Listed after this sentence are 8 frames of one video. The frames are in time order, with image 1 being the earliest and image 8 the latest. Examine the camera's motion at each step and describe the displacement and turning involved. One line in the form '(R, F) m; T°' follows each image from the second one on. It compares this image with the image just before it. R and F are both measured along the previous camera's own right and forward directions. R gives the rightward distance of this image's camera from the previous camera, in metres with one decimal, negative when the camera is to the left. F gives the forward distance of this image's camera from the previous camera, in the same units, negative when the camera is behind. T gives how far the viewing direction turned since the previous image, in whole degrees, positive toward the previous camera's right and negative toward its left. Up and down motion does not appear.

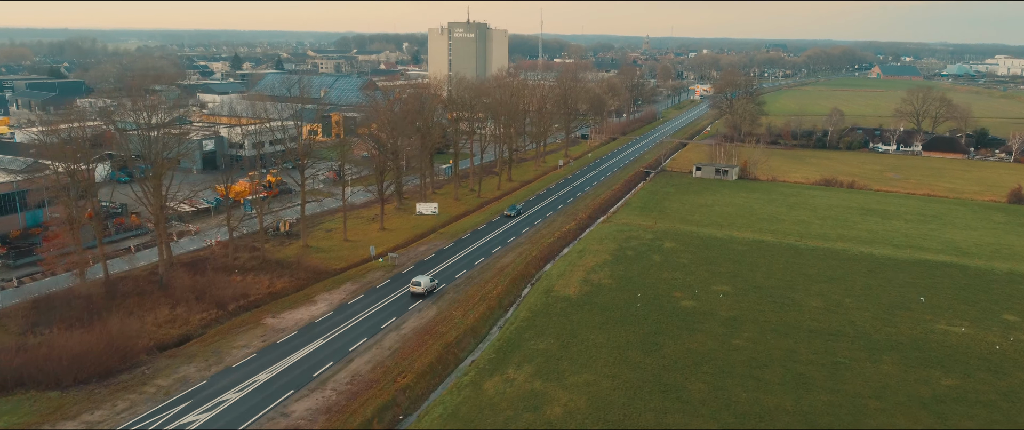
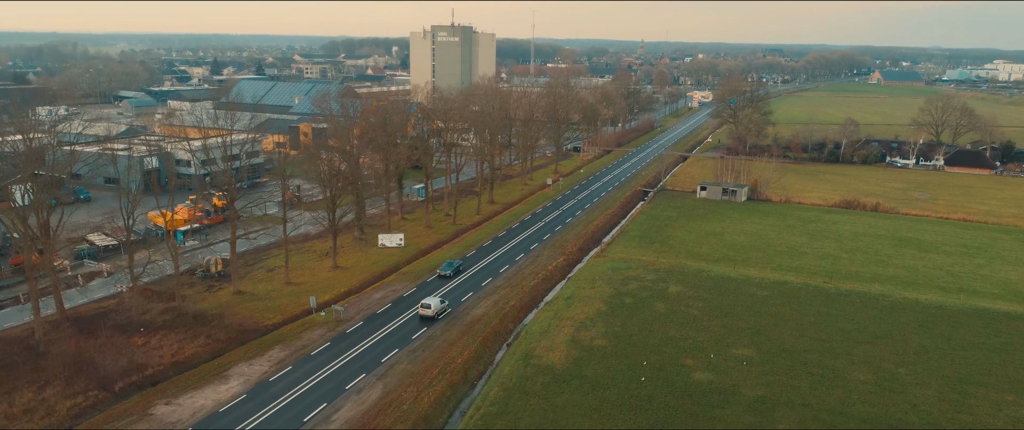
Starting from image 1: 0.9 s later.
(+0.8, +6.7) m; 0°
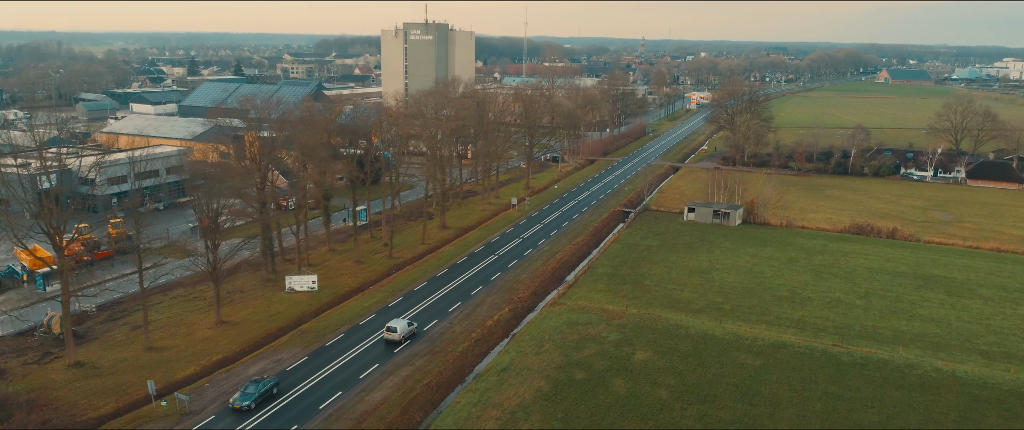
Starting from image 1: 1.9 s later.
(+2.7, +7.5) m; 0°
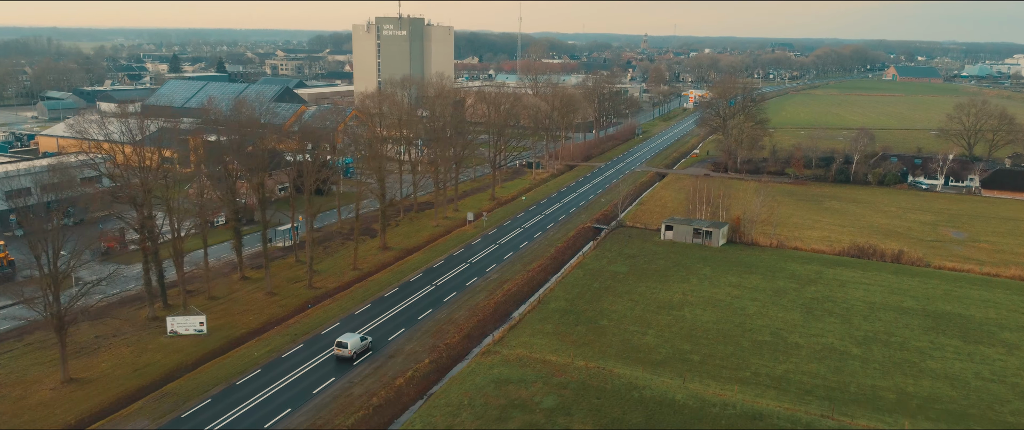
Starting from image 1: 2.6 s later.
(+2.7, +5.6) m; 0°
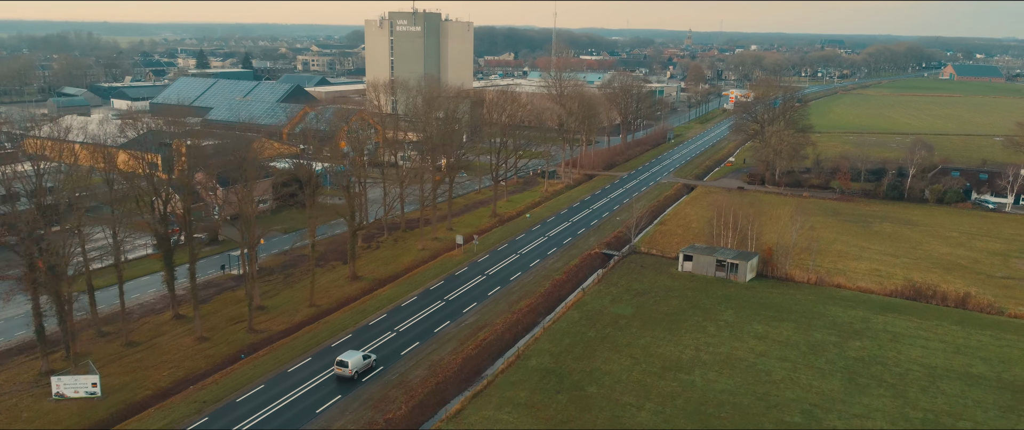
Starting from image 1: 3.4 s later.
(+2.2, +5.8) m; -3°
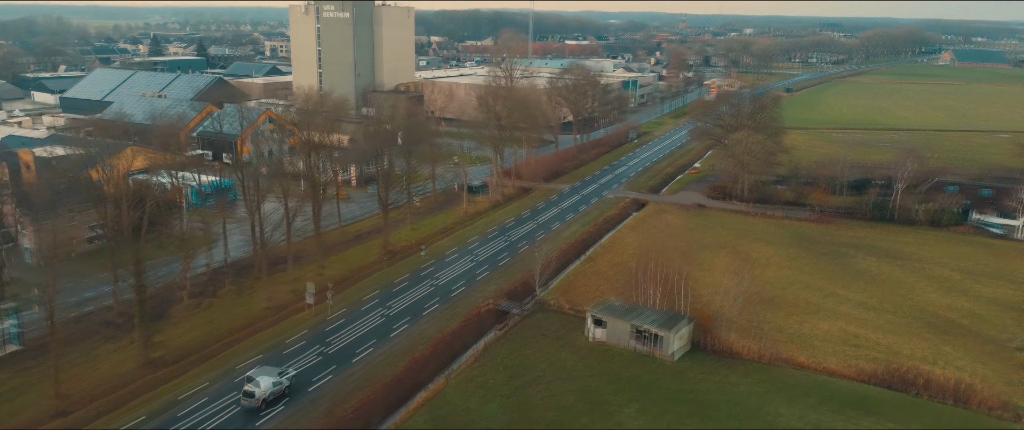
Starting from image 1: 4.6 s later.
(+4.8, +8.8) m; 0°
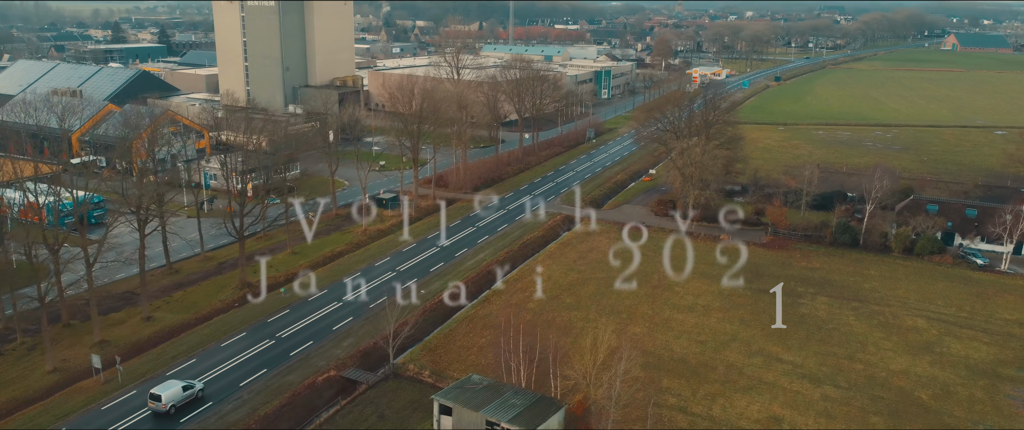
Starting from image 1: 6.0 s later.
(+4.7, +6.3) m; 0°
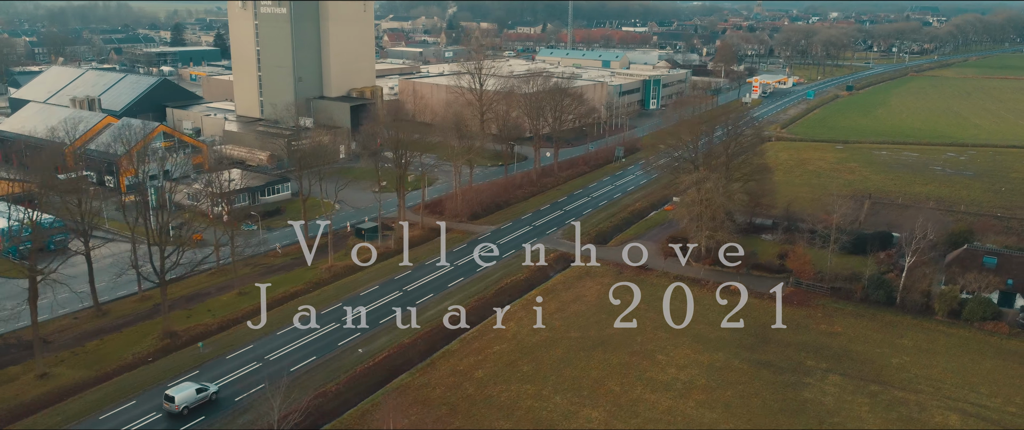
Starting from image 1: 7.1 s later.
(+4.0, +4.6) m; -5°
